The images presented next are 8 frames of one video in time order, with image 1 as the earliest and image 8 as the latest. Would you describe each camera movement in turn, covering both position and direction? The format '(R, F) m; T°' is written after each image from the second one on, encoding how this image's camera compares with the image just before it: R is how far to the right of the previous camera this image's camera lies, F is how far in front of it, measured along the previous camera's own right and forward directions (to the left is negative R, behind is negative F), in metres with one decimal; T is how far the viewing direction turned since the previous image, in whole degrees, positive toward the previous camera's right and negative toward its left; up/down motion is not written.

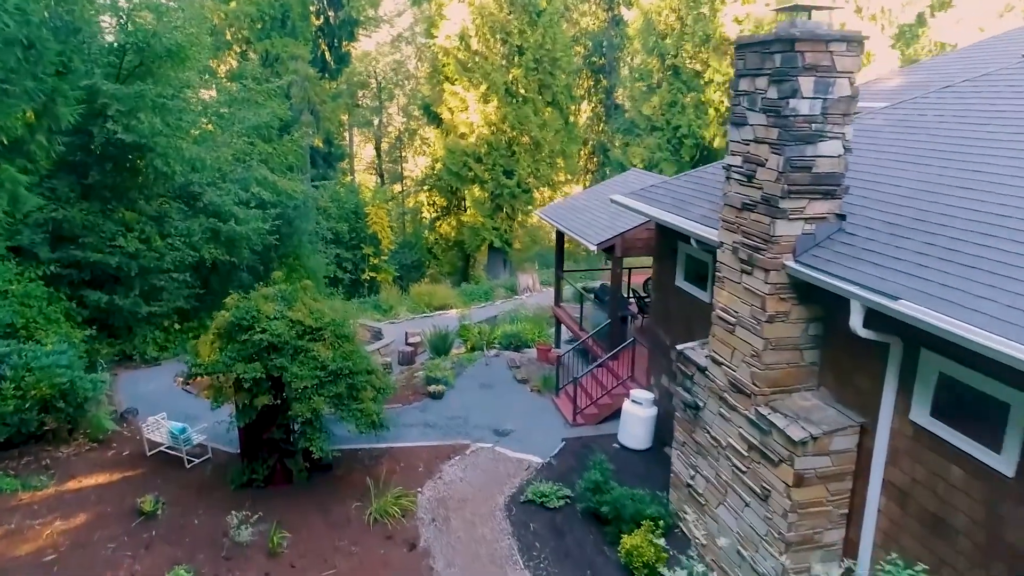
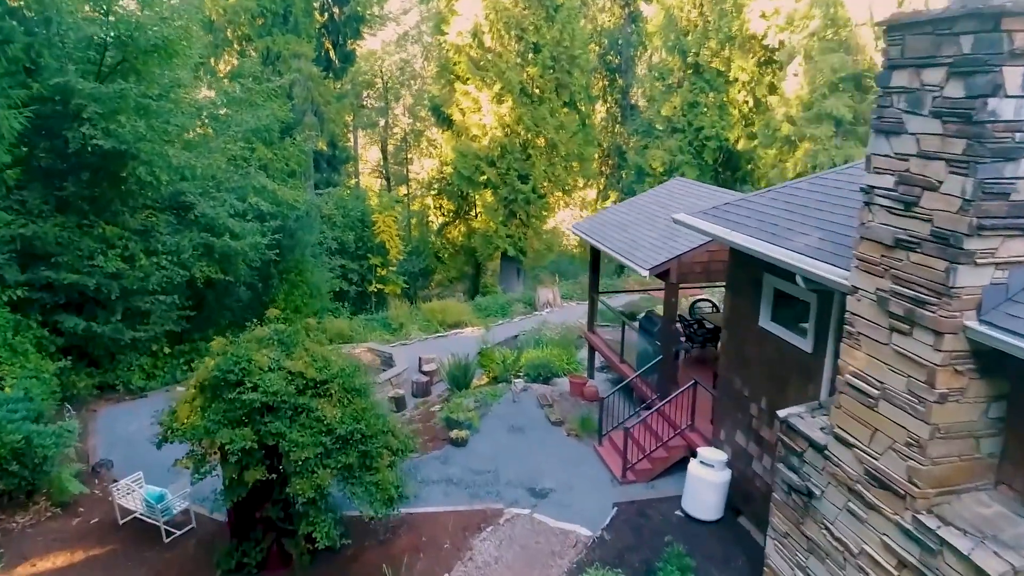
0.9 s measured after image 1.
(-0.4, +1.4) m; 0°
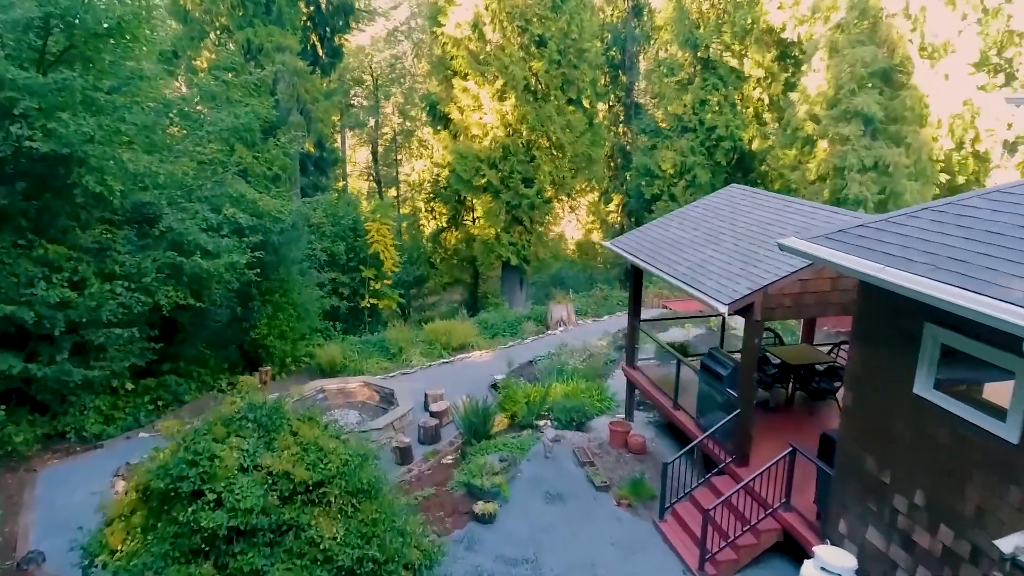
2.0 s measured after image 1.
(-0.5, +1.8) m; +1°
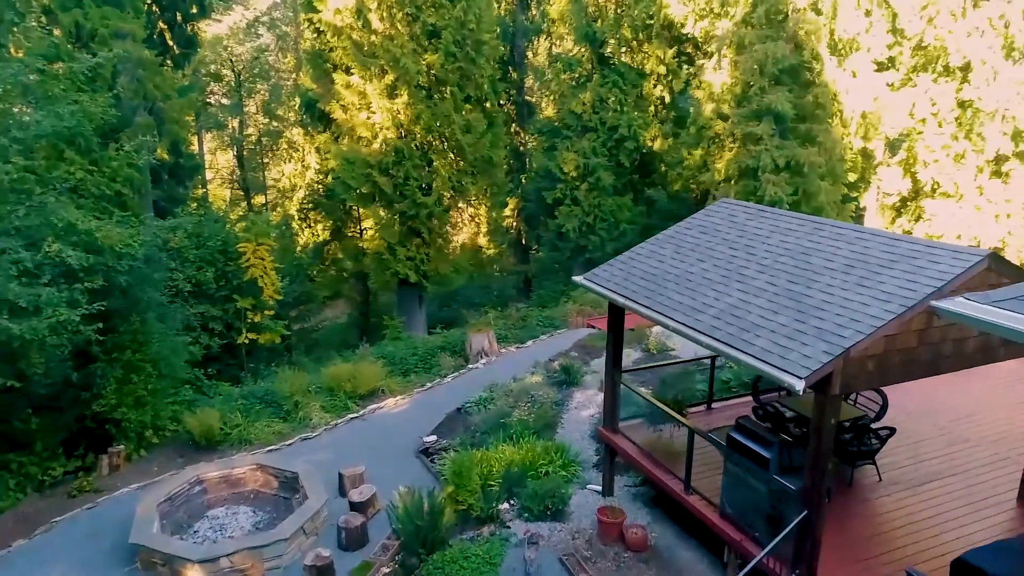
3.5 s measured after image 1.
(-0.7, +2.3) m; +10°
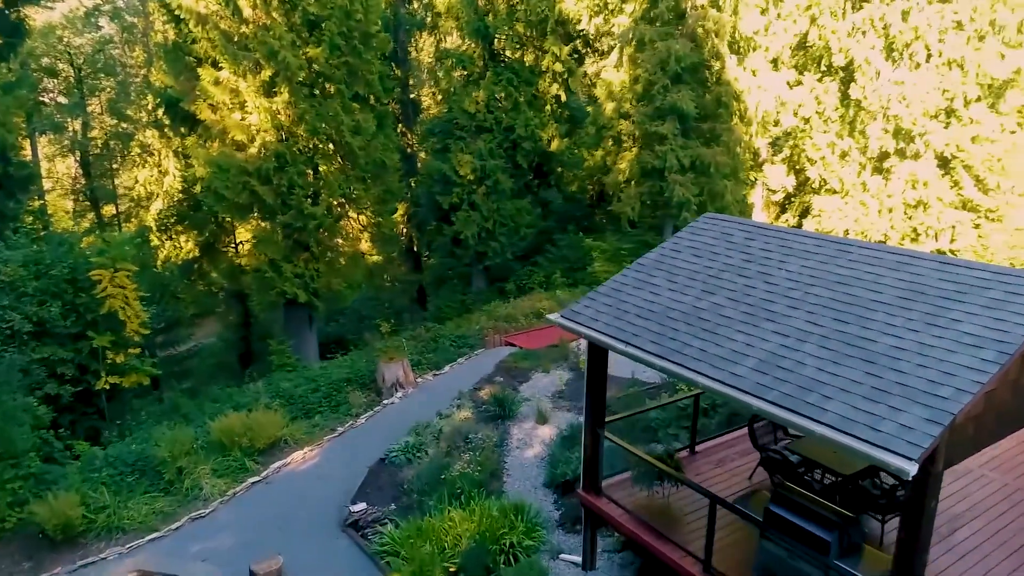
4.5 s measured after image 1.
(-0.7, +1.5) m; +10°
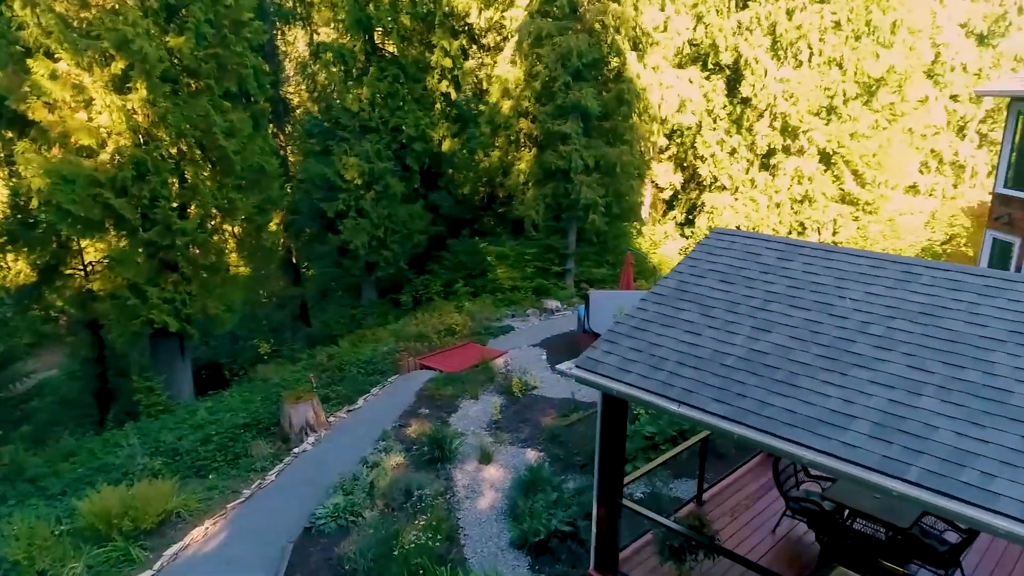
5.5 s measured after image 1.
(-0.8, +1.4) m; +10°
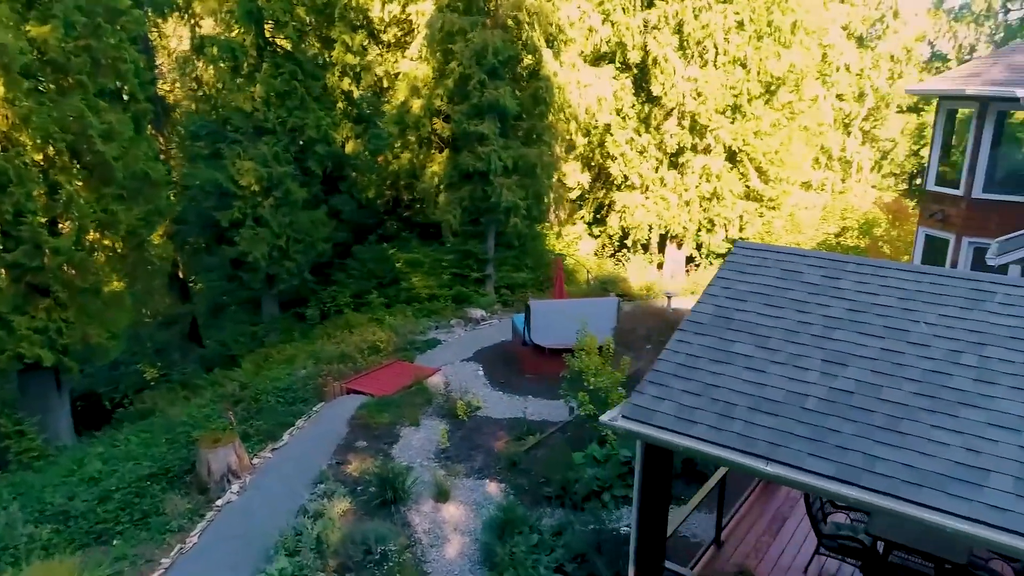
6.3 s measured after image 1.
(-0.8, +0.9) m; +9°
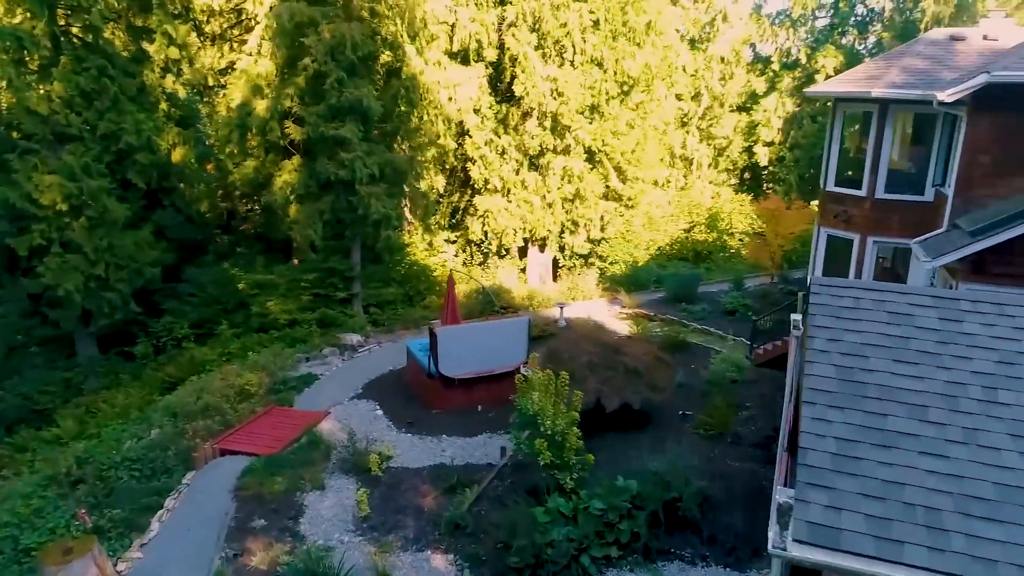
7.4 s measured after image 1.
(-1.1, +1.4) m; +14°
